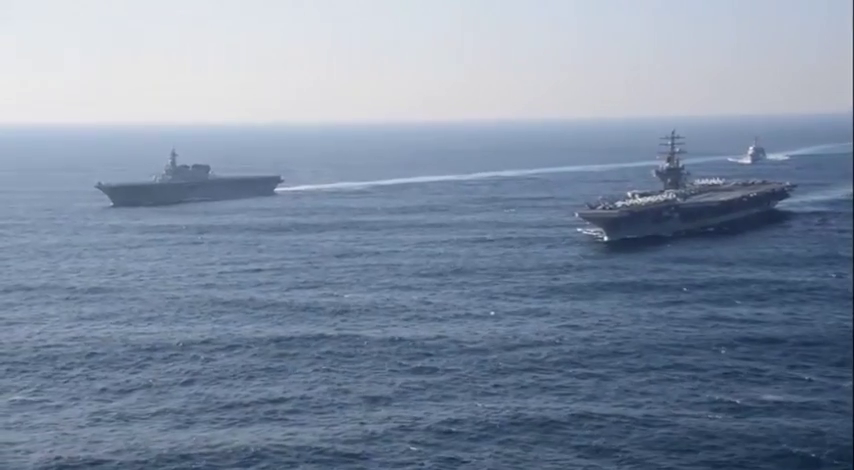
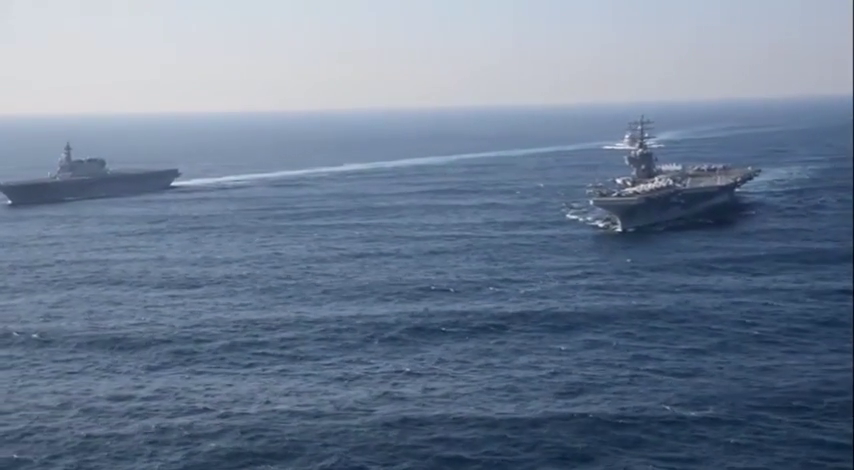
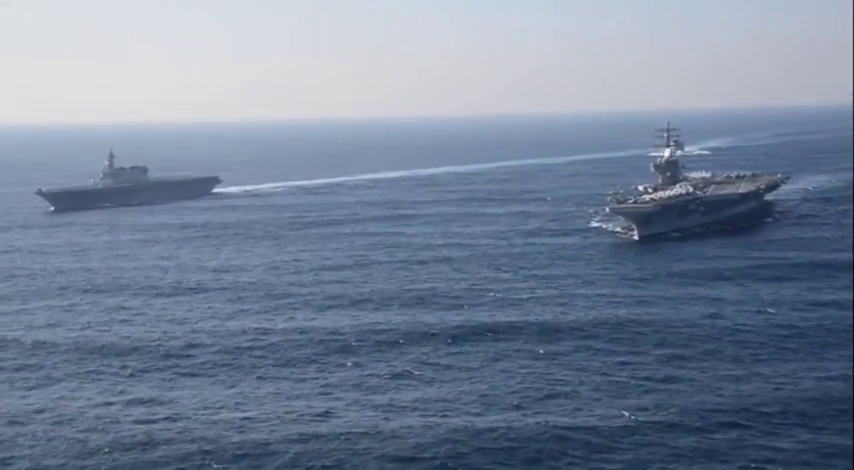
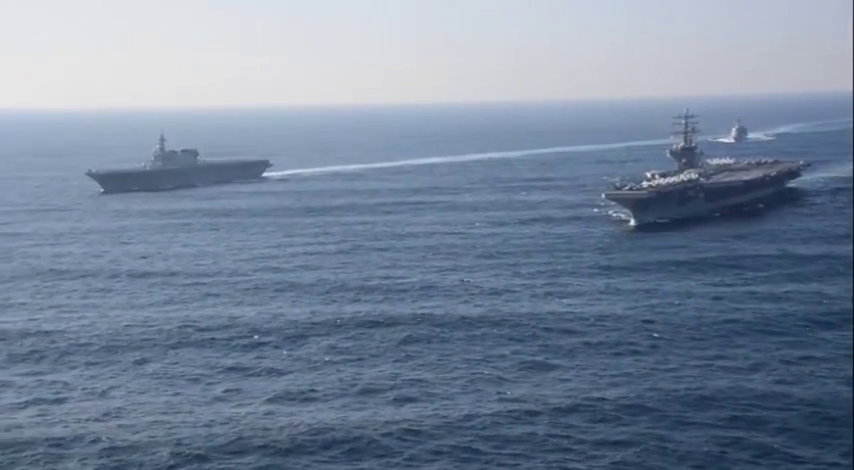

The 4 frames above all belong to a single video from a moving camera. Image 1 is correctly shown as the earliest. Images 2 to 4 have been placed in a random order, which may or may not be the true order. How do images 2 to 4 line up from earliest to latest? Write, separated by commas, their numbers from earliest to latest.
4, 3, 2
